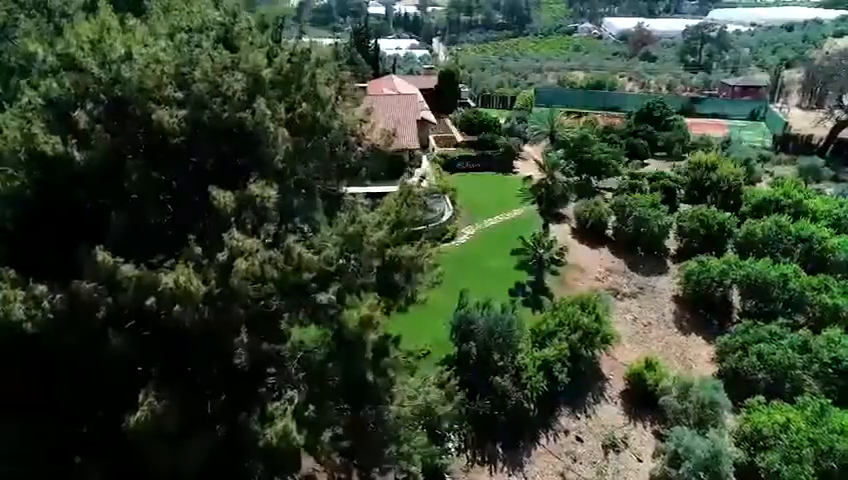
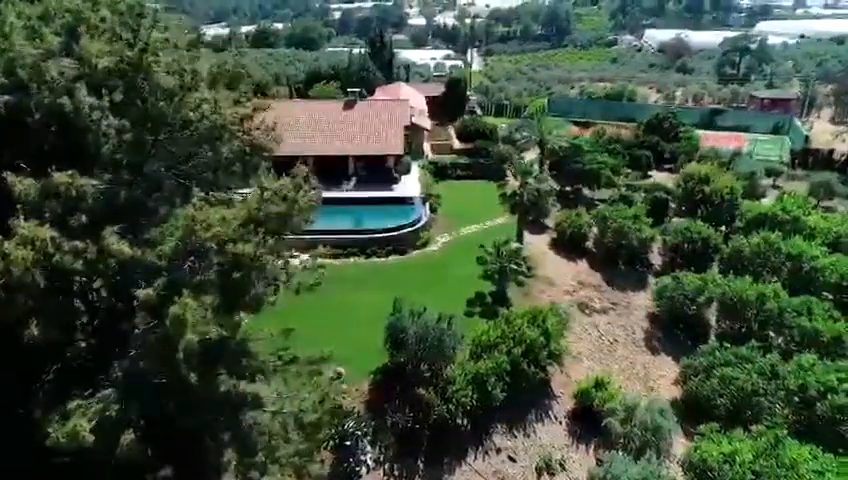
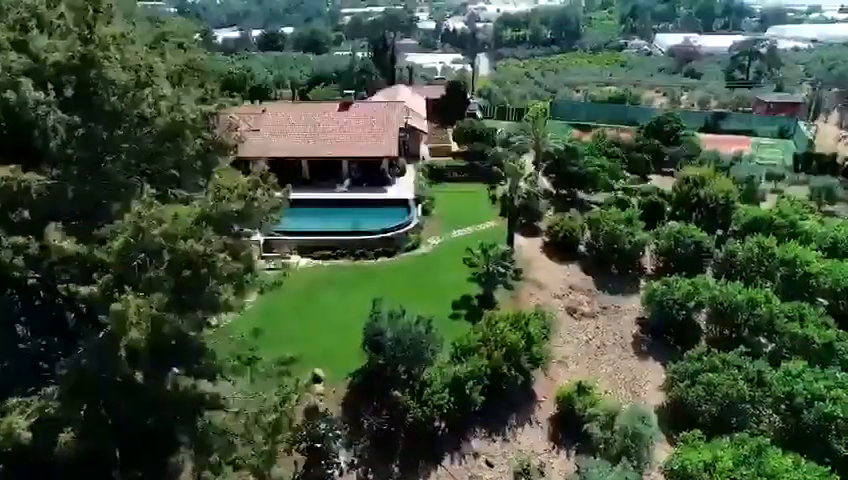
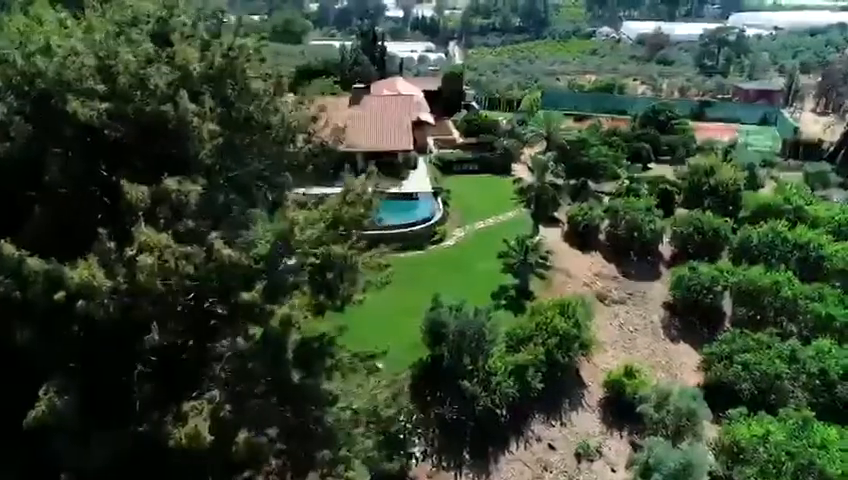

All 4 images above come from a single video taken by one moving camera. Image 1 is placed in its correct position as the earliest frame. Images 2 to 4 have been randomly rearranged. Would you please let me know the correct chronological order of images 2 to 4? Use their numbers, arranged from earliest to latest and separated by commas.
4, 2, 3
